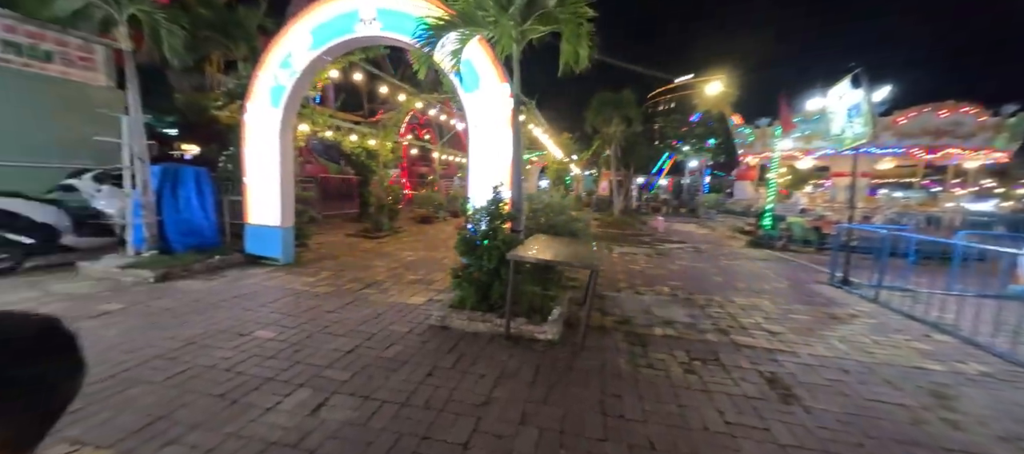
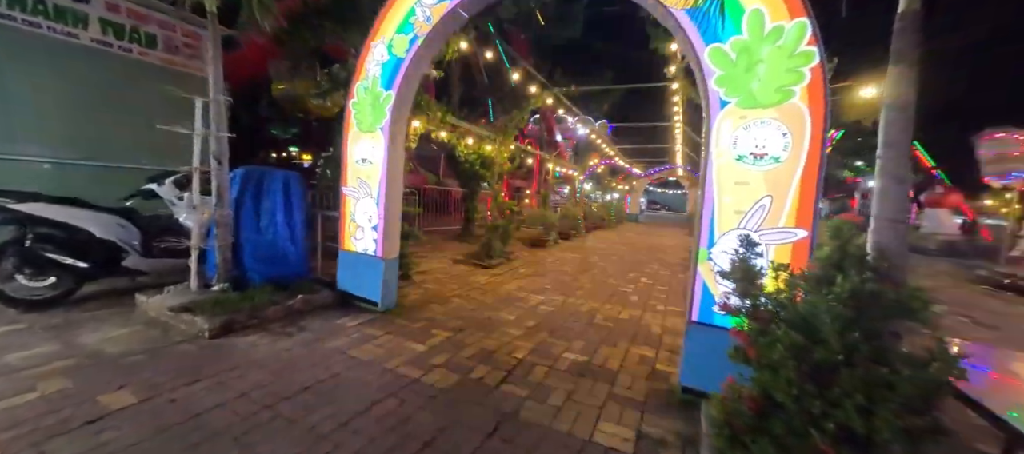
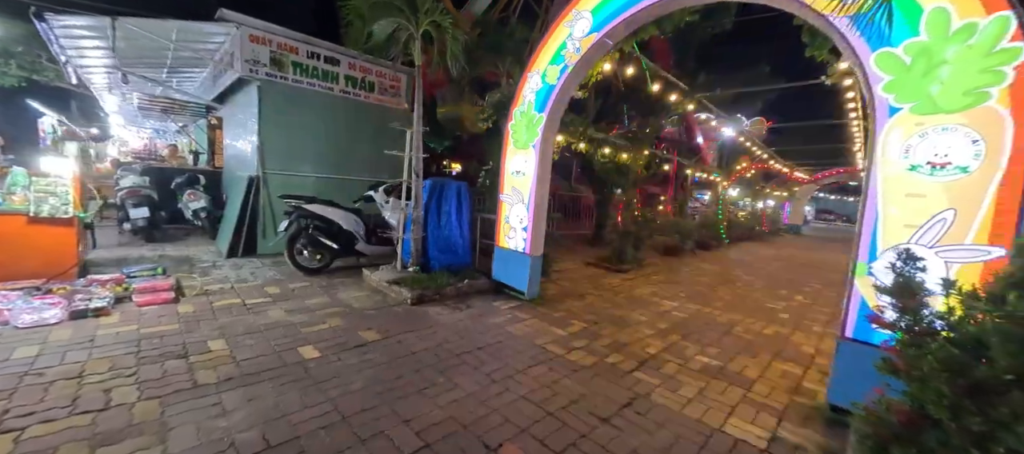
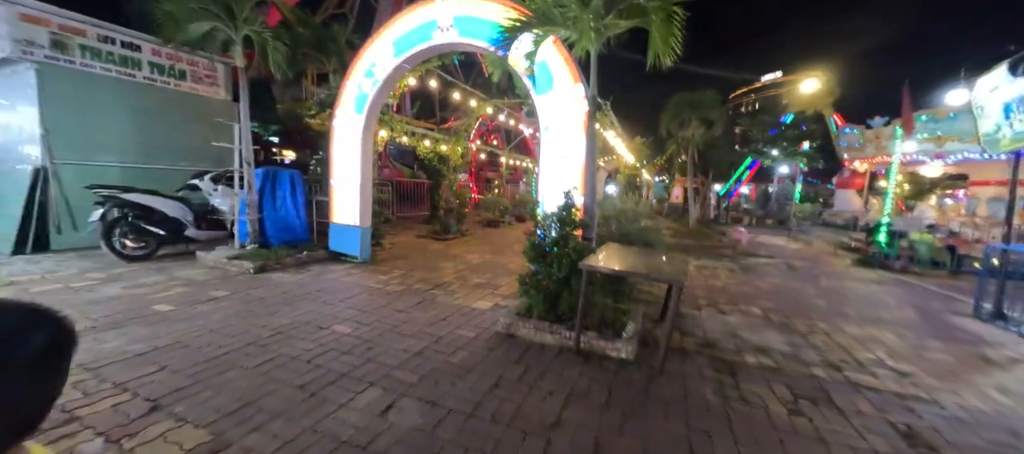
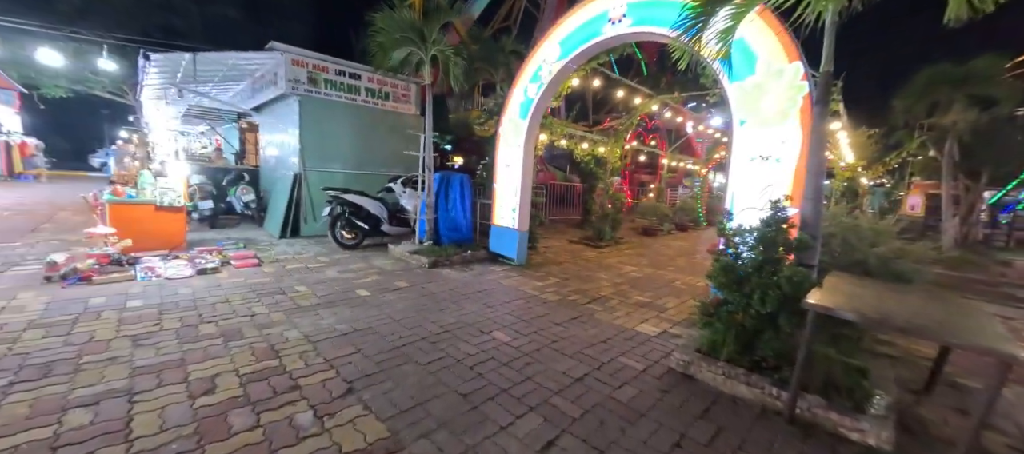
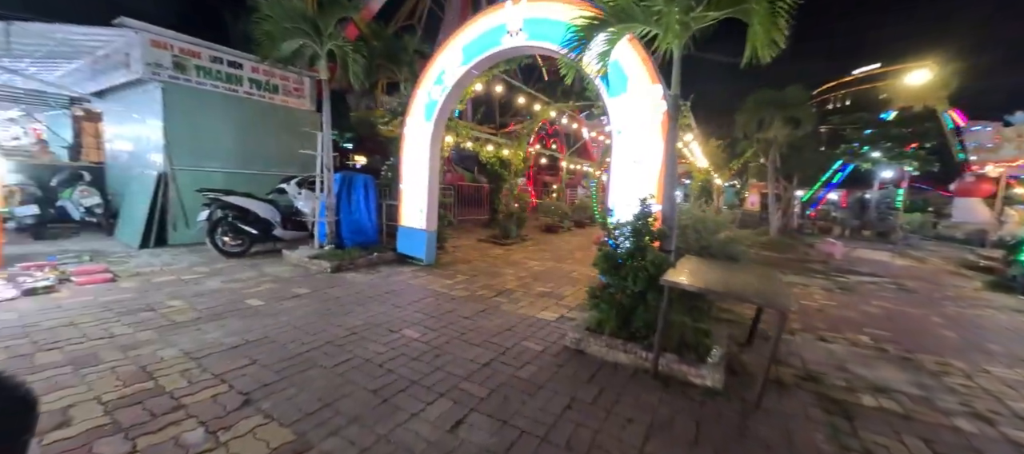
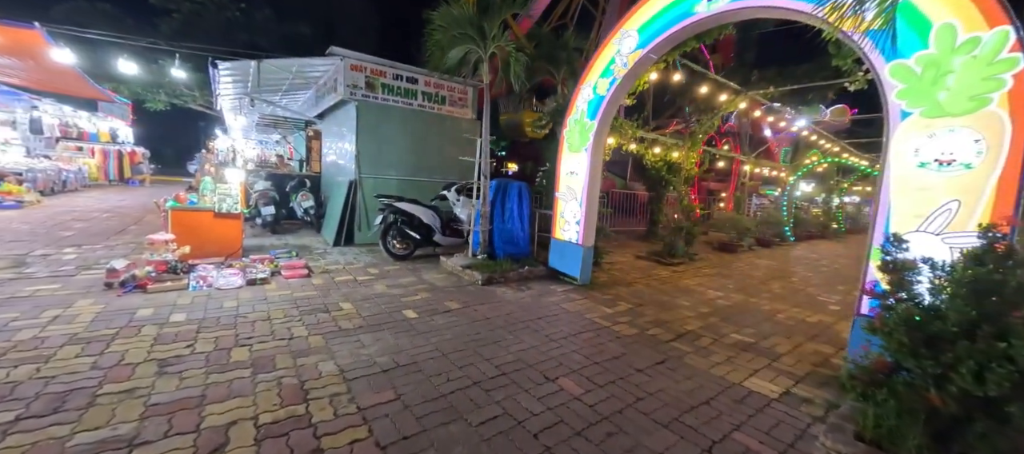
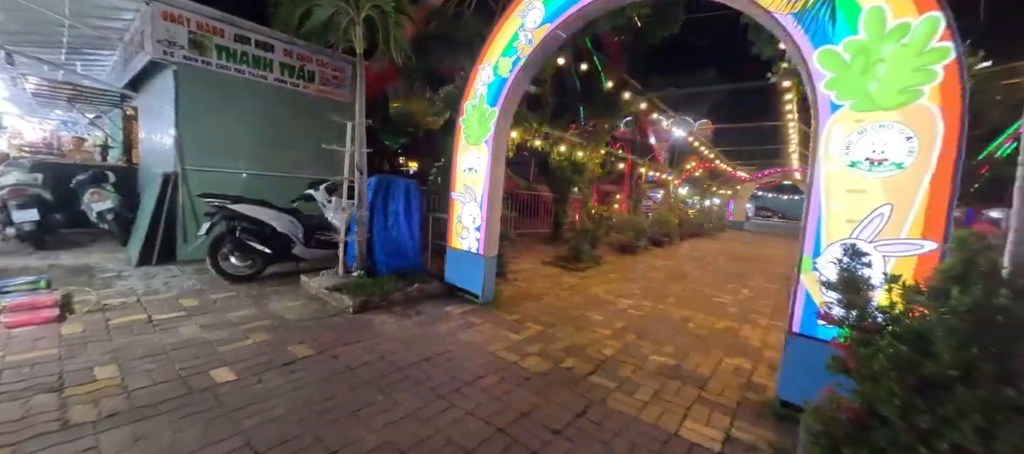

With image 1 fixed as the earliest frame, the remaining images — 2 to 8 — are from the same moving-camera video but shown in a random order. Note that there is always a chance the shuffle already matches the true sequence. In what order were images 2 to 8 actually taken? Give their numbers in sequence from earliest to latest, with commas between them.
4, 6, 5, 7, 3, 8, 2
